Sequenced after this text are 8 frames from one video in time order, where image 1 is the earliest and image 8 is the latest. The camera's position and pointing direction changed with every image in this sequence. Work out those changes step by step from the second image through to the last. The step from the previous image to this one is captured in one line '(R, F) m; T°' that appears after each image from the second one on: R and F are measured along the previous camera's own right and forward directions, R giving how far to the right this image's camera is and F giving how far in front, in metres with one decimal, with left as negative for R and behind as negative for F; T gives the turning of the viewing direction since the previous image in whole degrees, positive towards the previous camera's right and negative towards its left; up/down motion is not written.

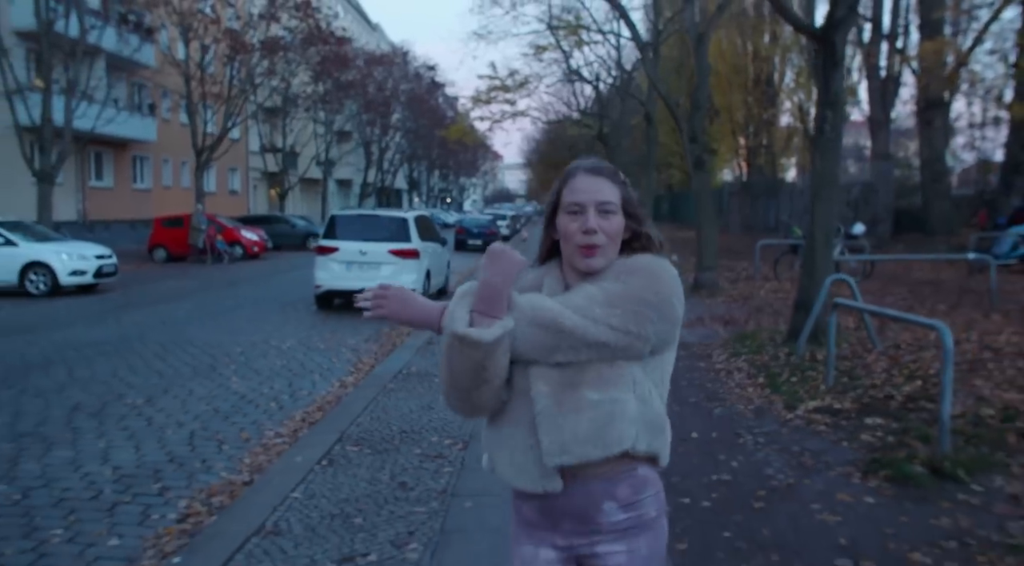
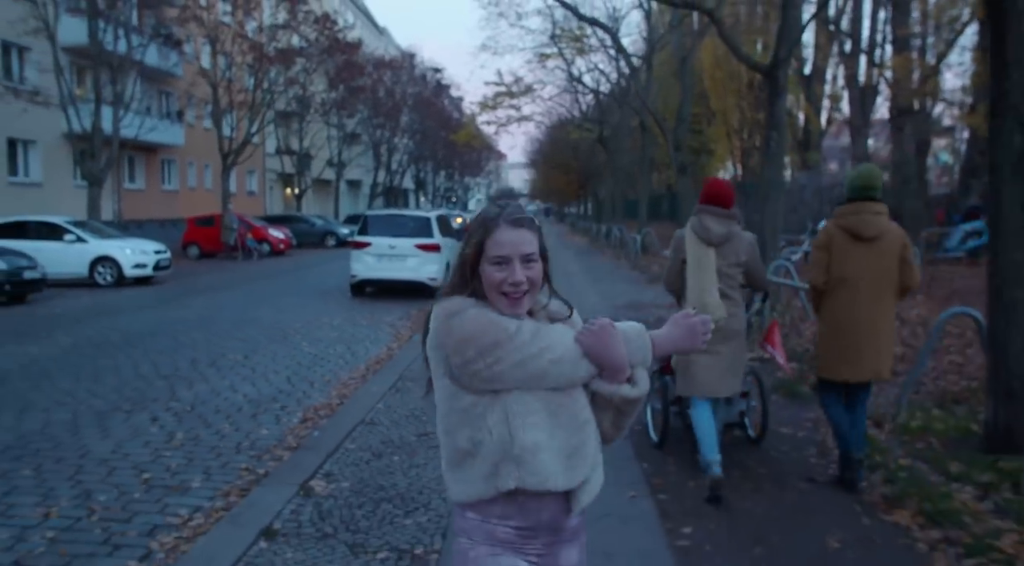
(-0.1, -2.5) m; 0°
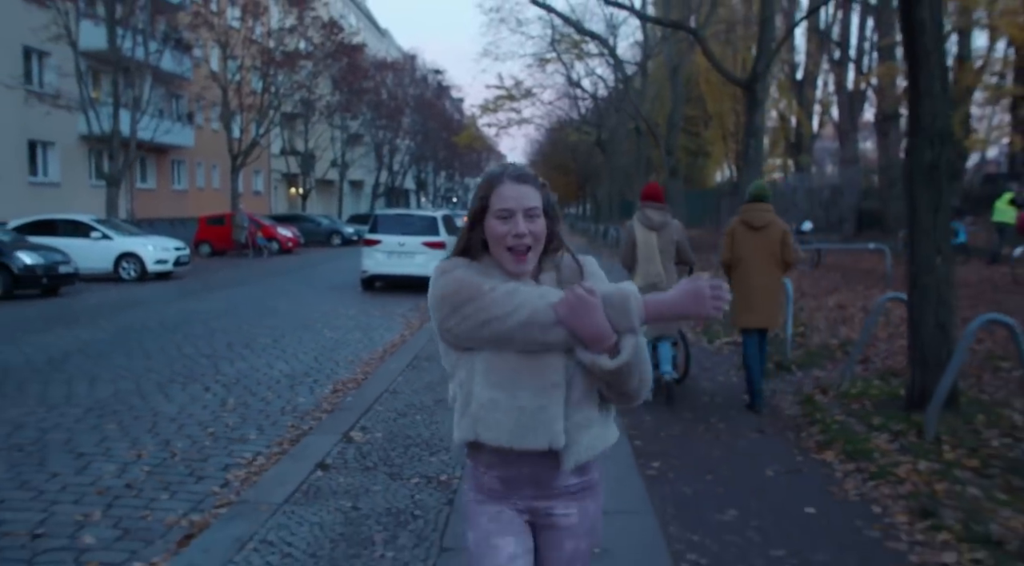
(0.0, -1.2) m; 0°
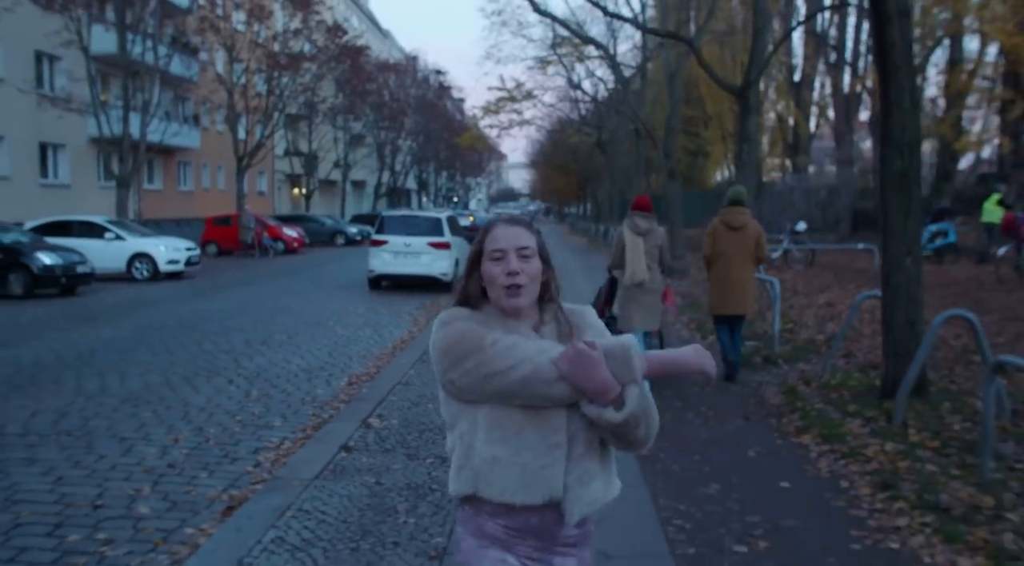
(0.0, -0.6) m; 0°
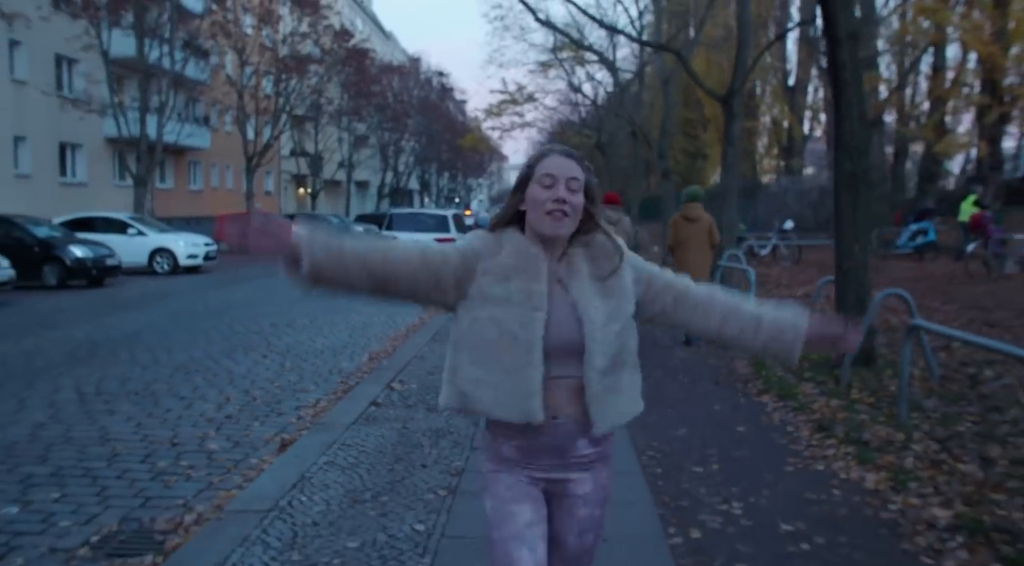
(0.0, -1.2) m; 0°
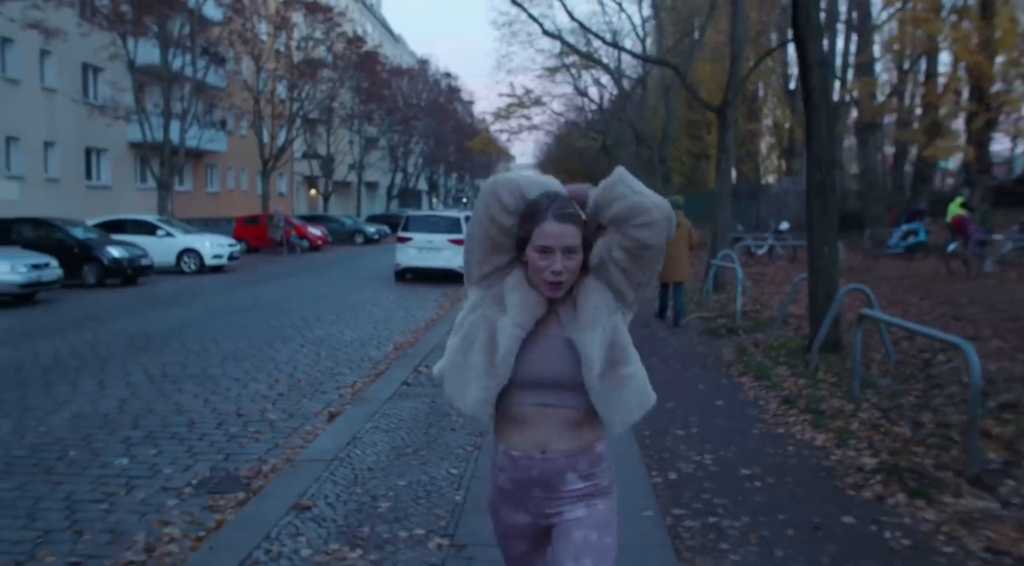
(-0.1, -1.2) m; -1°
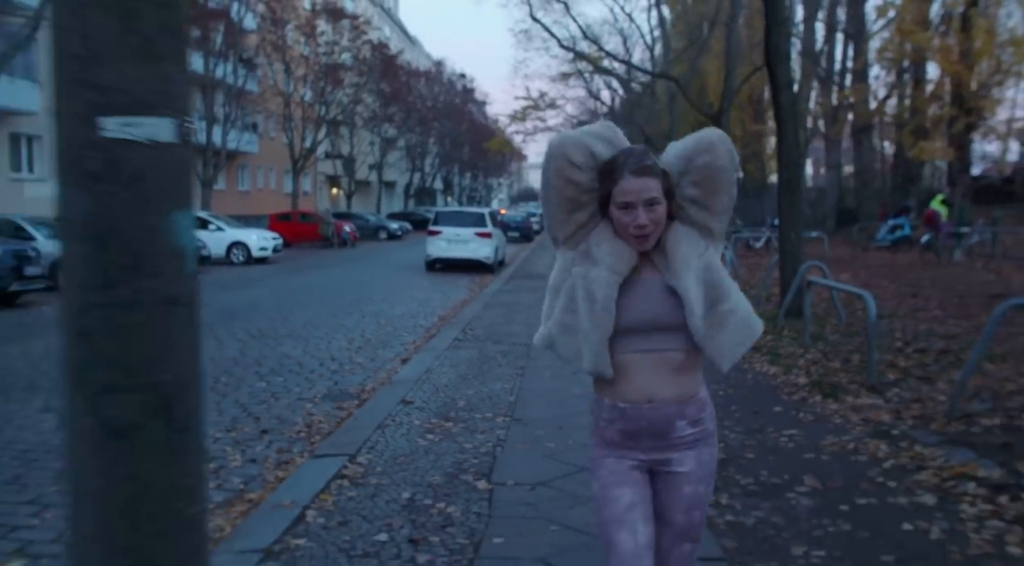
(-0.3, -2.3) m; -1°
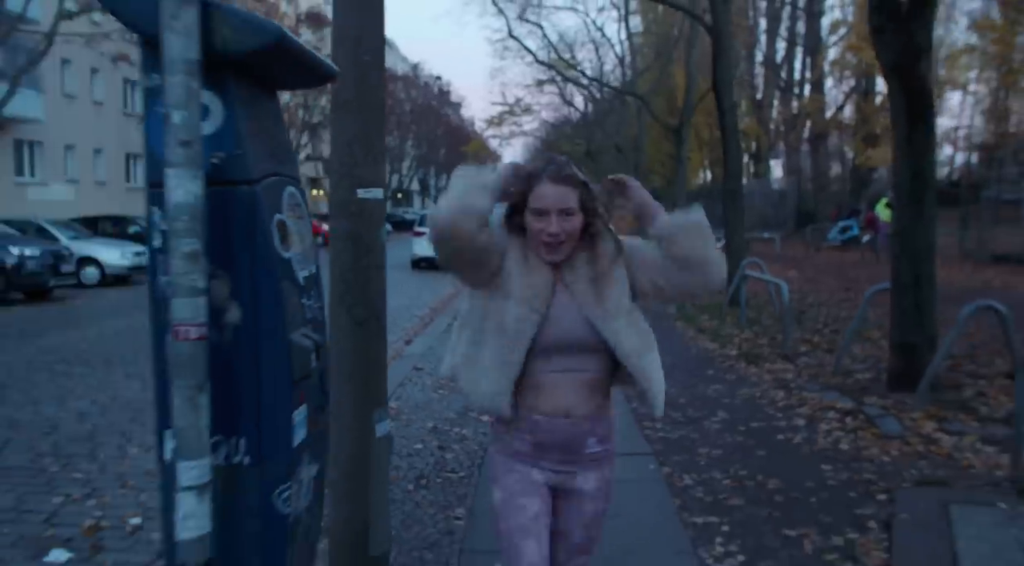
(-0.2, -1.9) m; +2°
